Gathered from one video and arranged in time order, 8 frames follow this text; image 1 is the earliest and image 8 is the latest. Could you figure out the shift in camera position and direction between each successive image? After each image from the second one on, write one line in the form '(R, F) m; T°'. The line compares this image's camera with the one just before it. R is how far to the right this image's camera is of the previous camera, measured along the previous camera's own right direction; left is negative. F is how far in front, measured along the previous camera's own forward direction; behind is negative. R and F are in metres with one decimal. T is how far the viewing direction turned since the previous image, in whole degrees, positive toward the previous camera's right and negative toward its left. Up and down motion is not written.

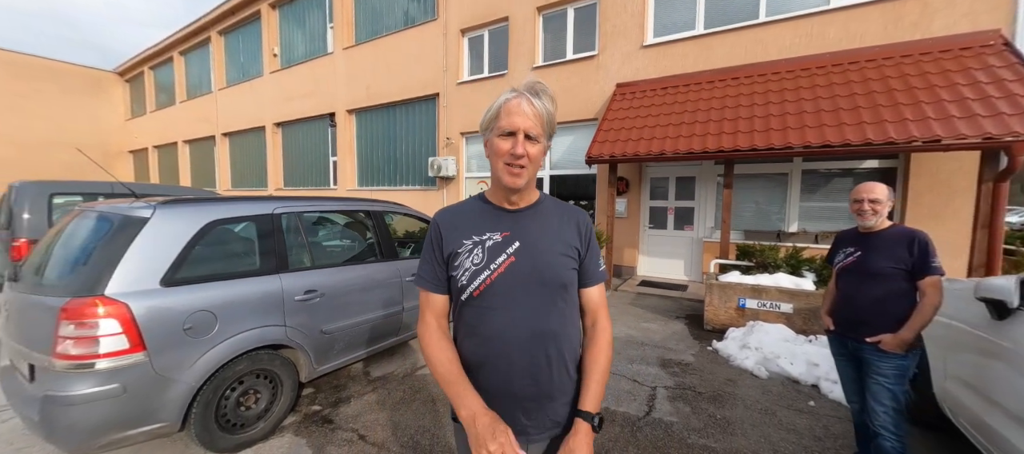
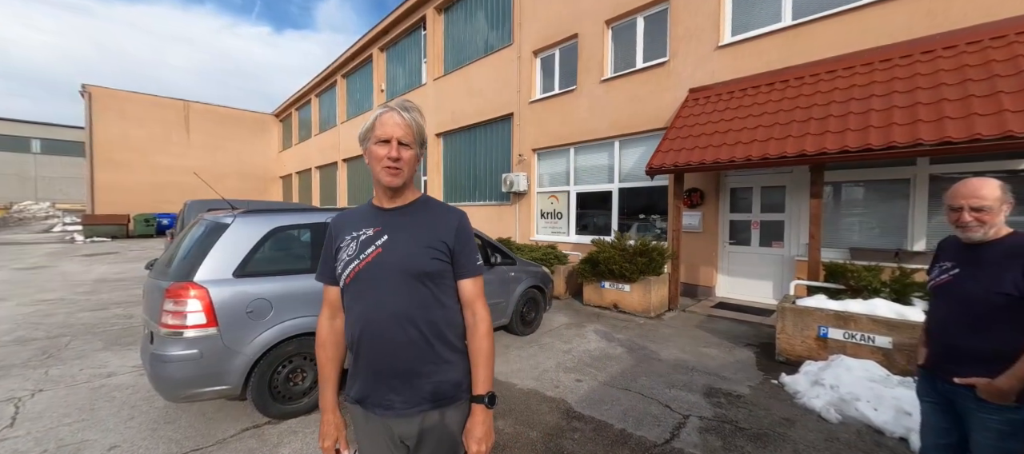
(+0.6, 0.0) m; -14°
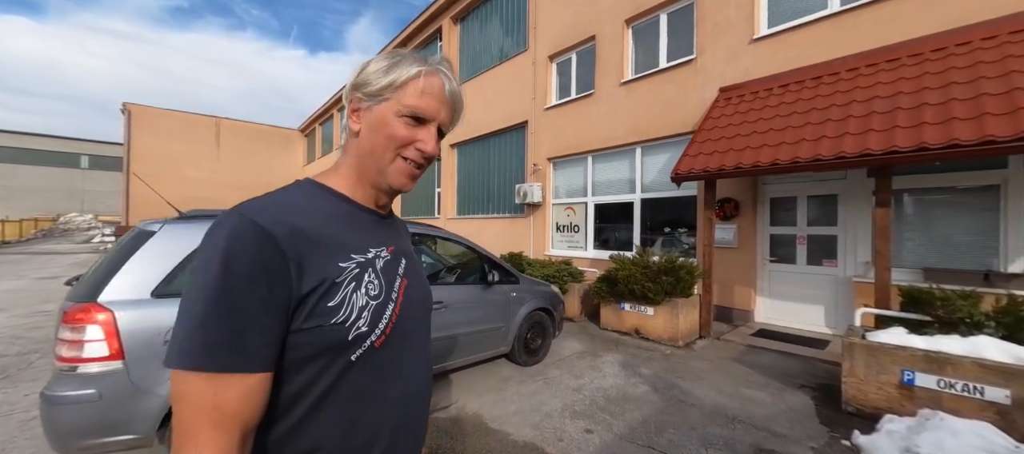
(+0.2, +0.6) m; -3°
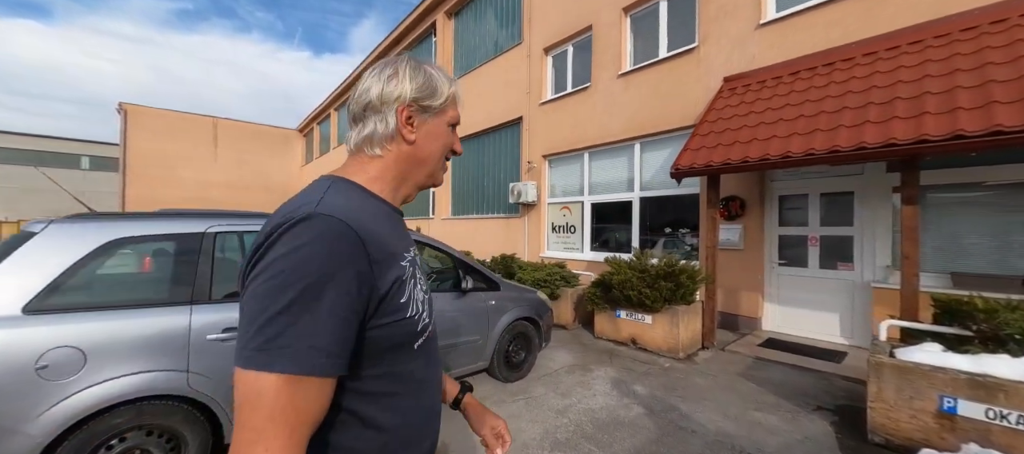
(+0.2, +0.4) m; -1°
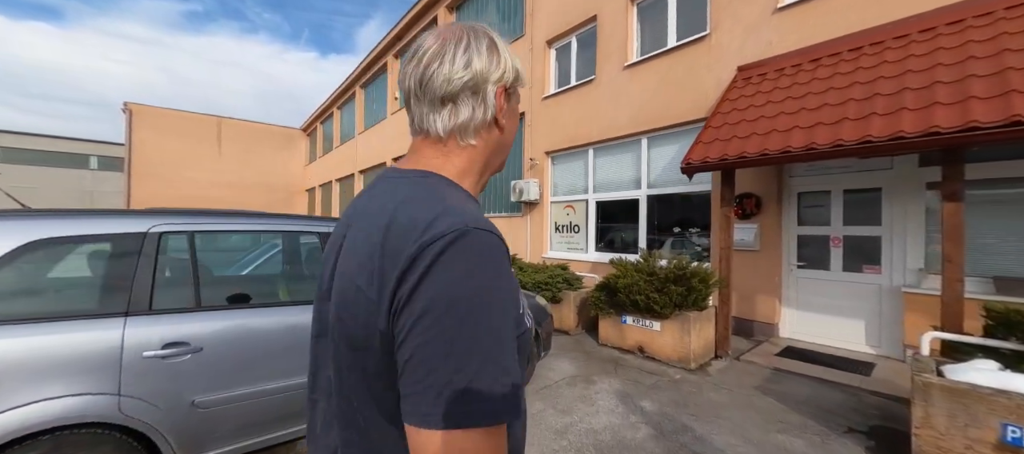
(+0.1, +0.3) m; -1°
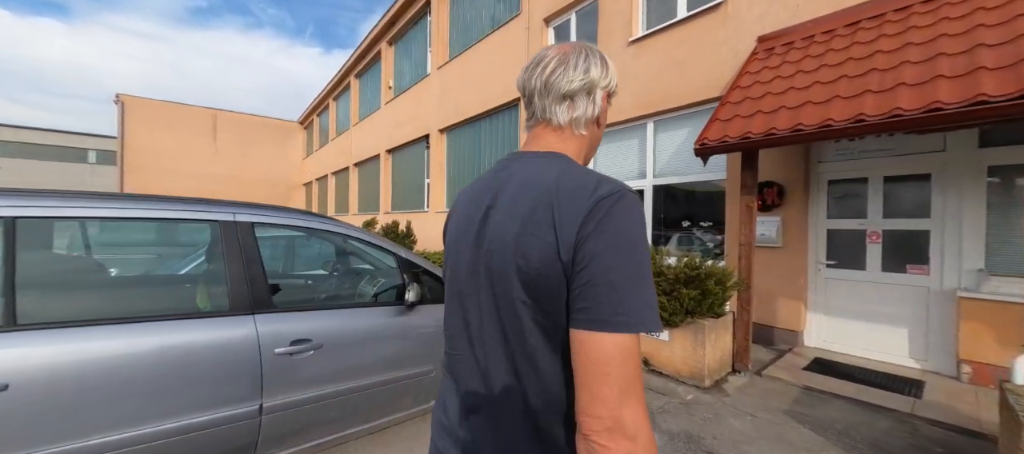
(+0.2, +0.6) m; -1°
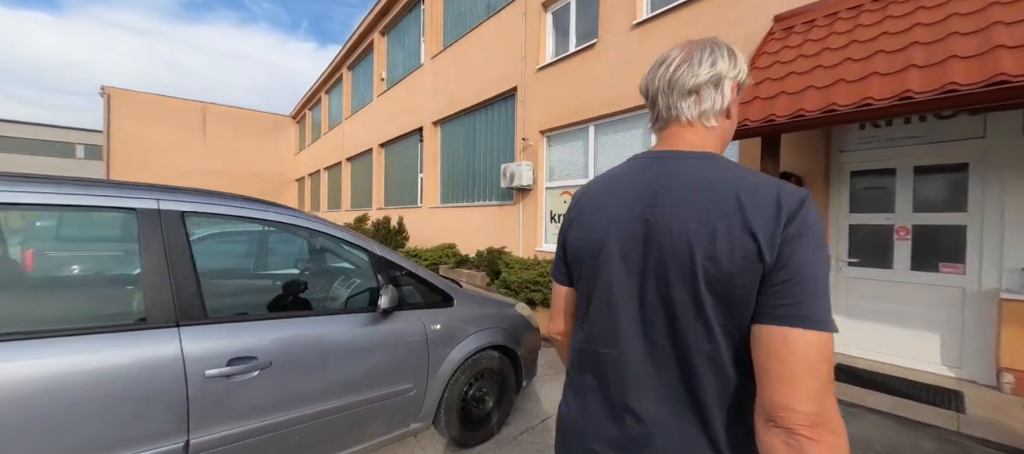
(0.0, +0.4) m; 0°
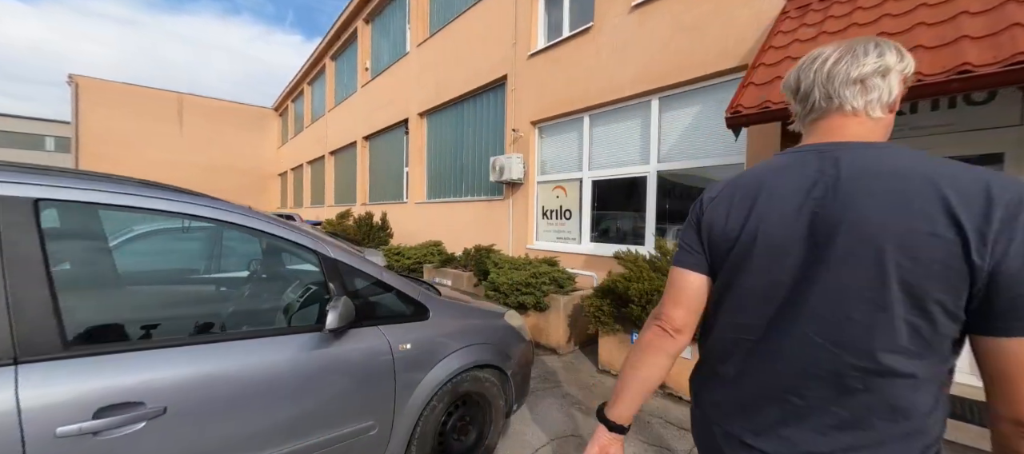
(0.0, +0.4) m; +2°
